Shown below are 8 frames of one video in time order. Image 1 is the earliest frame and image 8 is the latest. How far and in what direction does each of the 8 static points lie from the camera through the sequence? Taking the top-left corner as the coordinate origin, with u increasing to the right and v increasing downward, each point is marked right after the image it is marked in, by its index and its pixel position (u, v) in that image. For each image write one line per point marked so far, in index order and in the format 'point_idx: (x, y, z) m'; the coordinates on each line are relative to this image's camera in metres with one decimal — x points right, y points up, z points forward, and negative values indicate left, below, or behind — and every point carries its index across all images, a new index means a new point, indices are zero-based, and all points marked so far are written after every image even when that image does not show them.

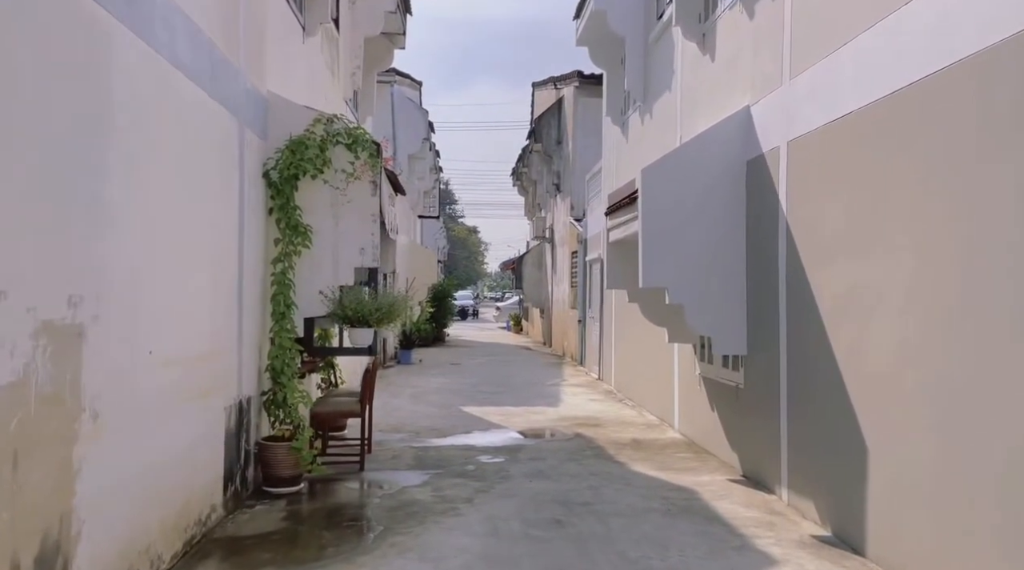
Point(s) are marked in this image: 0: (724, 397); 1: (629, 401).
0: (+1.9, -1.0, +8.4) m
1: (+1.5, -1.5, +12.3) m
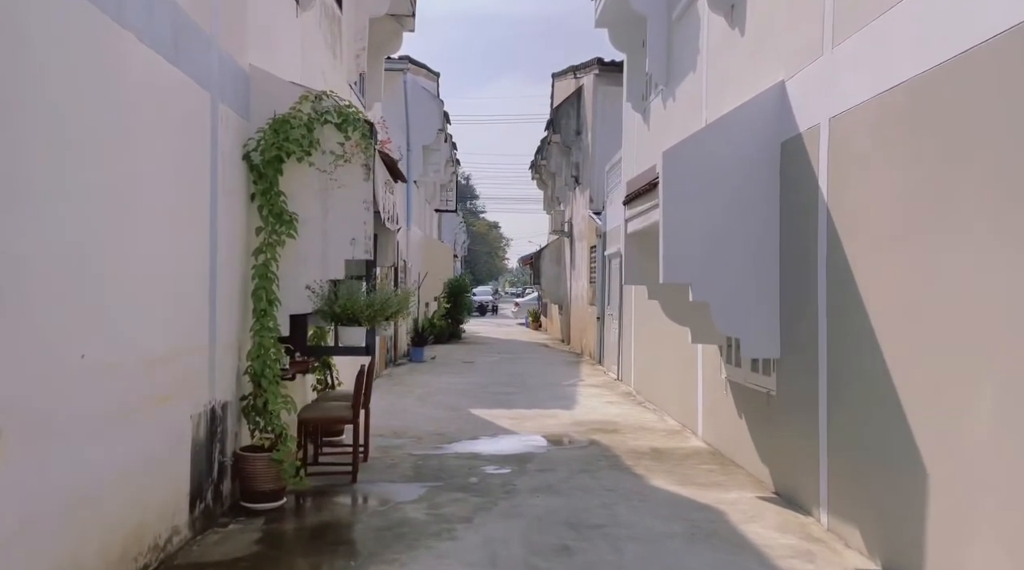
0: (+1.9, -1.0, +7.6) m
1: (+1.7, -1.5, +11.5) m
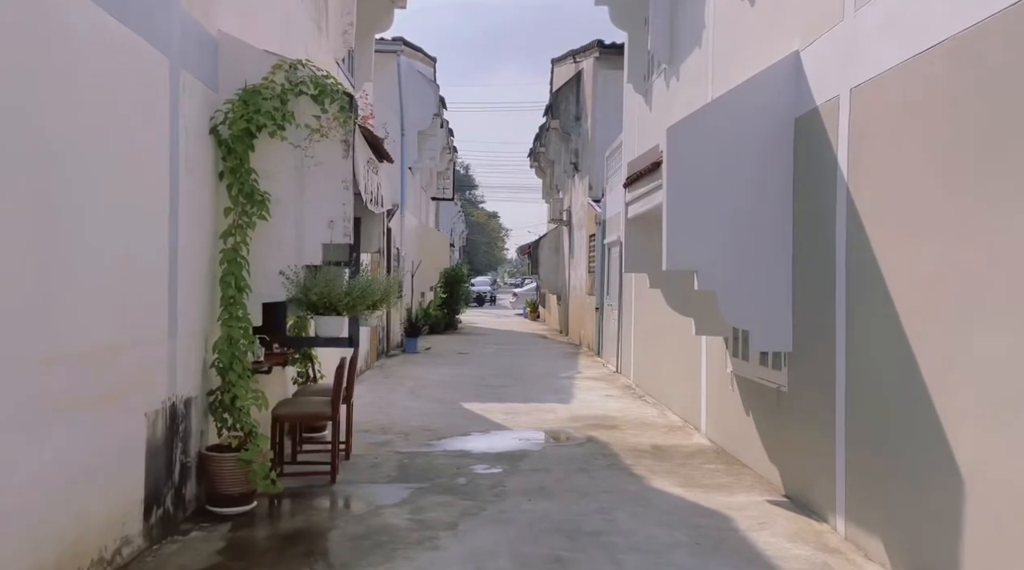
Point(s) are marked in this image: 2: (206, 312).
0: (+1.9, -0.9, +7.1) m
1: (+1.6, -1.3, +11.0) m
2: (-2.0, -0.2, +6.1) m
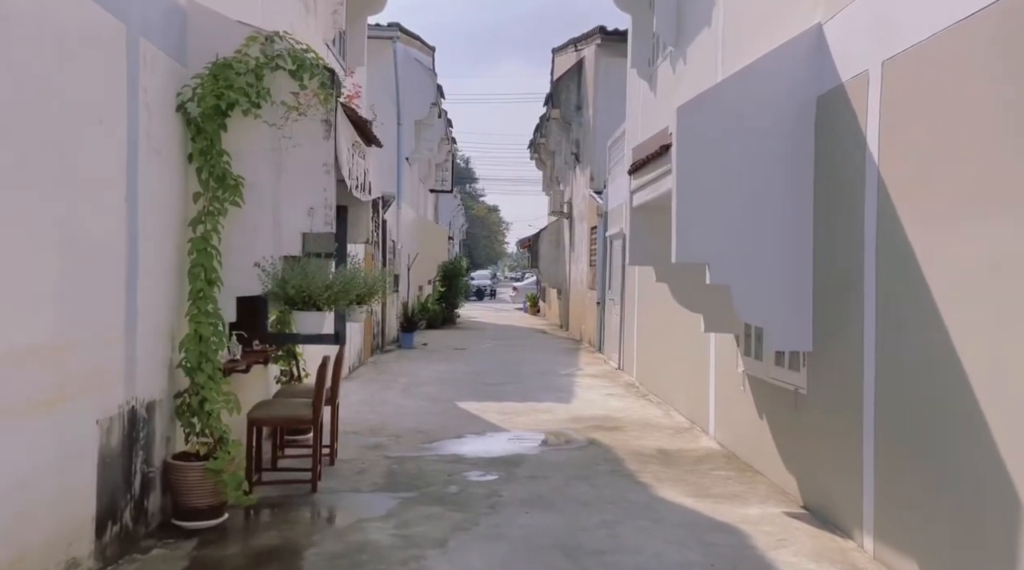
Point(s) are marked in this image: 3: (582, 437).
0: (+1.9, -0.8, +6.6) m
1: (+1.6, -1.3, +10.5) m
2: (-2.0, -0.1, +5.6) m
3: (+0.6, -1.4, +8.3) m
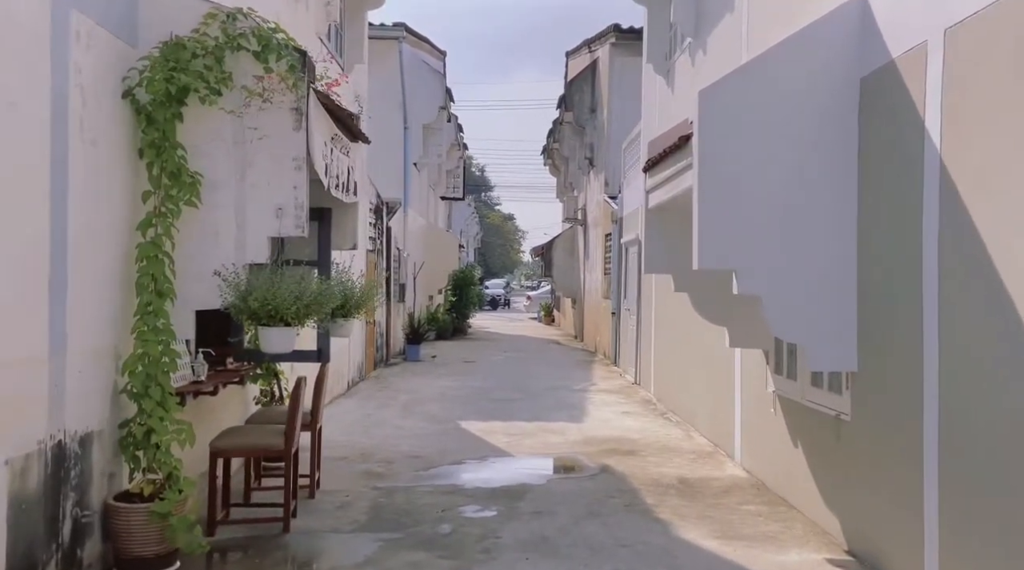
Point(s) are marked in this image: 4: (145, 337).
0: (+1.9, -0.9, +5.7) m
1: (+1.7, -1.4, +9.6) m
2: (-2.0, -0.2, +4.9) m
3: (+0.6, -1.4, +7.5) m
4: (-1.9, -0.3, +4.8) m
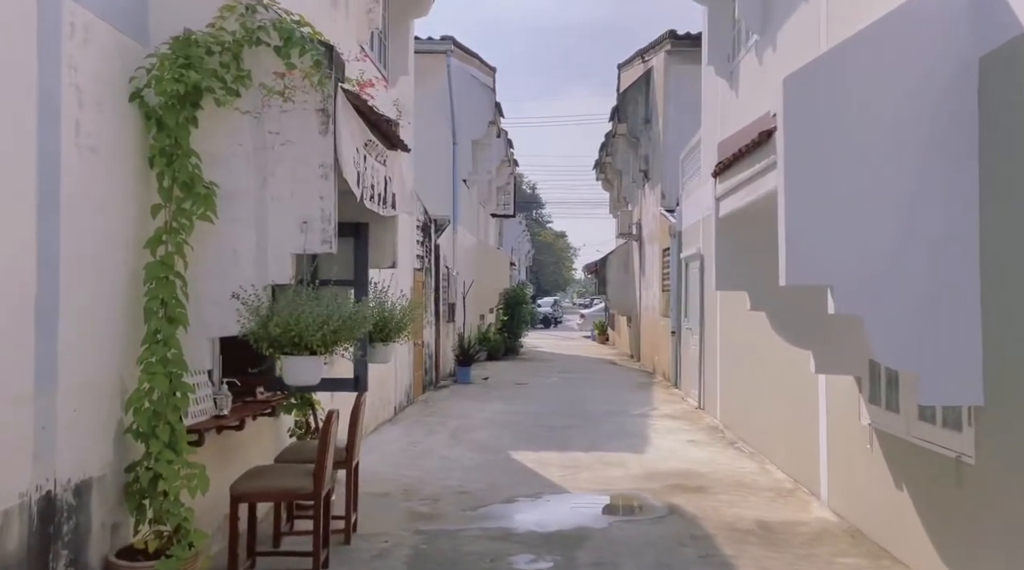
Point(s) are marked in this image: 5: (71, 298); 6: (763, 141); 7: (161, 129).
0: (+2.2, -1.0, +4.9) m
1: (+2.2, -1.5, +8.8) m
2: (-1.8, -0.3, +4.3) m
3: (+1.1, -1.6, +6.8) m
4: (-1.6, -0.4, +4.3) m
5: (-1.8, 0.0, +3.9) m
6: (+1.4, +0.8, +5.1) m
7: (-1.7, +0.7, +4.4) m
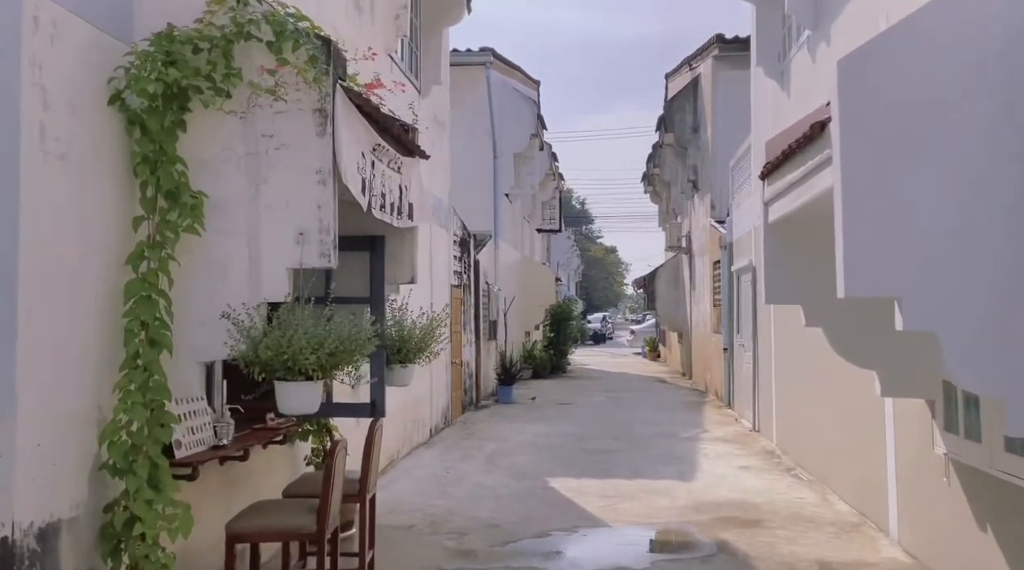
0: (+2.3, -1.0, +4.3) m
1: (+2.5, -1.6, +8.2) m
2: (-1.7, -0.4, +3.9) m
3: (+1.3, -1.7, +6.2) m
4: (-1.6, -0.5, +3.8) m
5: (-1.8, -0.1, +3.5) m
6: (+1.5, +0.7, +4.5) m
7: (-1.6, +0.7, +4.0) m
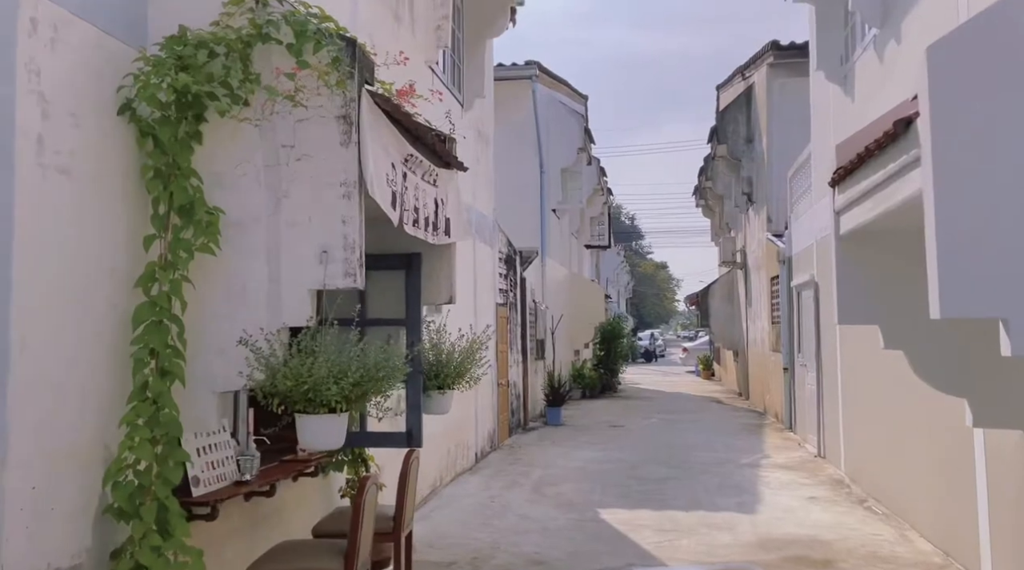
0: (+2.5, -1.1, +3.7) m
1: (+2.9, -1.8, +7.6) m
2: (-1.5, -0.5, +3.5) m
3: (+1.6, -1.8, +5.7) m
4: (-1.4, -0.6, +3.5) m
5: (-1.6, -0.2, +3.2) m
6: (+1.7, +0.6, +4.1) m
7: (-1.4, +0.6, +3.7) m
